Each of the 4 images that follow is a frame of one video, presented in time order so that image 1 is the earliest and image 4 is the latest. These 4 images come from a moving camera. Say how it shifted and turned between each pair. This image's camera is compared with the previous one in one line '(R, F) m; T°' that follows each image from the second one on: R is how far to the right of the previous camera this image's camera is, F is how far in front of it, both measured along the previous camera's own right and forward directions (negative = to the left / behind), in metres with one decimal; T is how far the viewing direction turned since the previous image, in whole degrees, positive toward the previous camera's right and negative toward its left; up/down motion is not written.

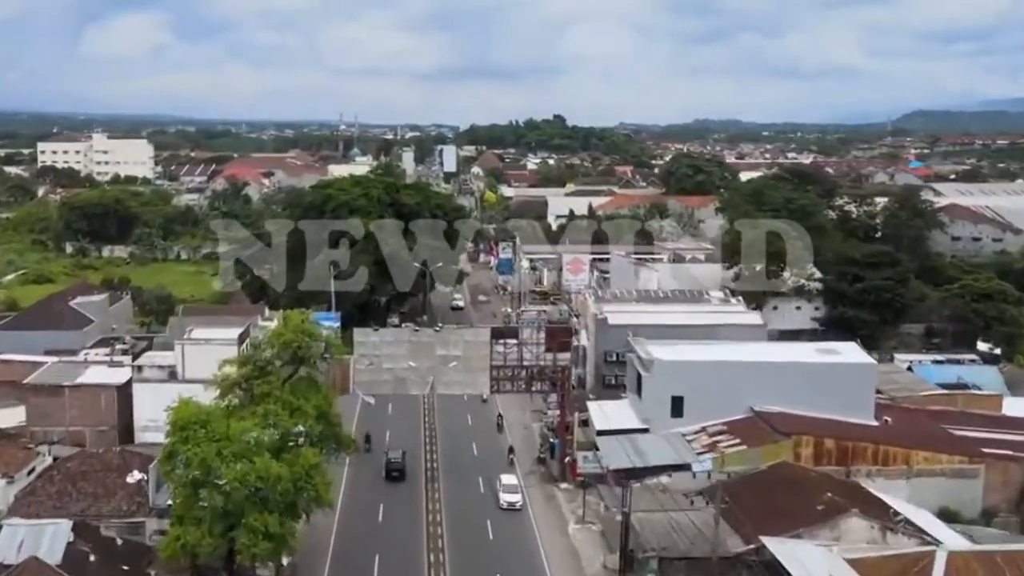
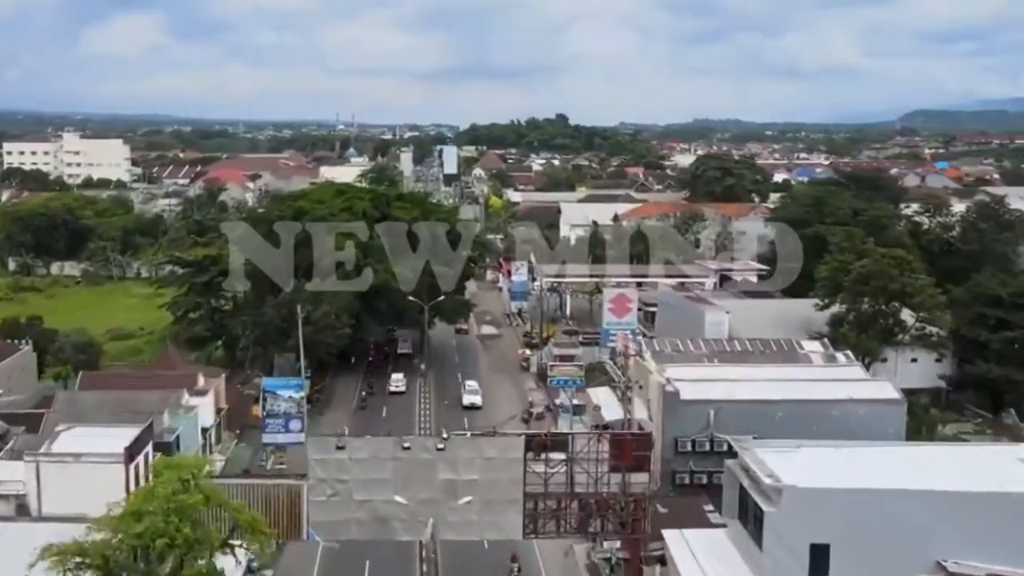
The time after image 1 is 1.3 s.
(-0.5, +9.2) m; 0°
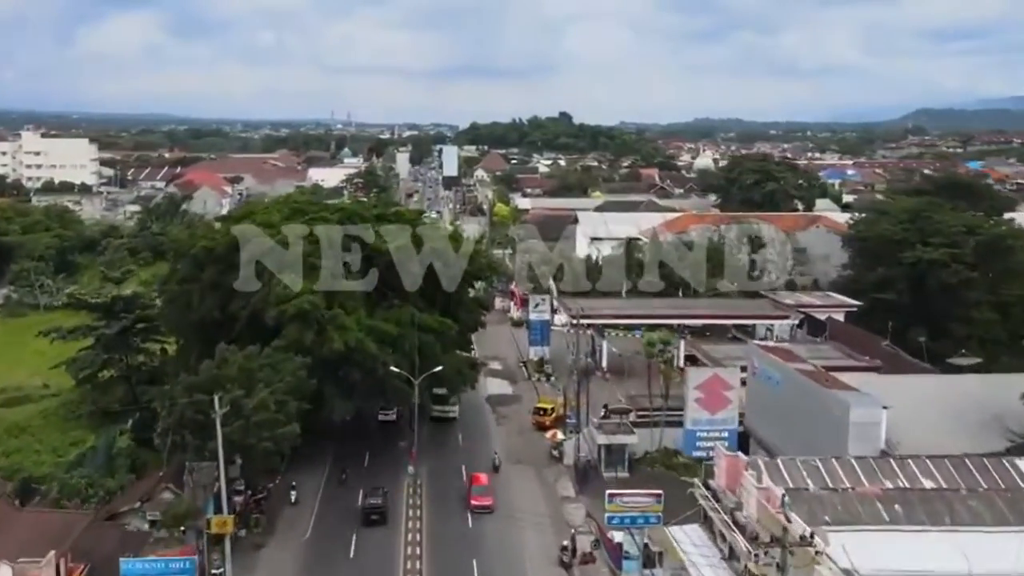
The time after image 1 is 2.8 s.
(-0.5, +10.3) m; 0°
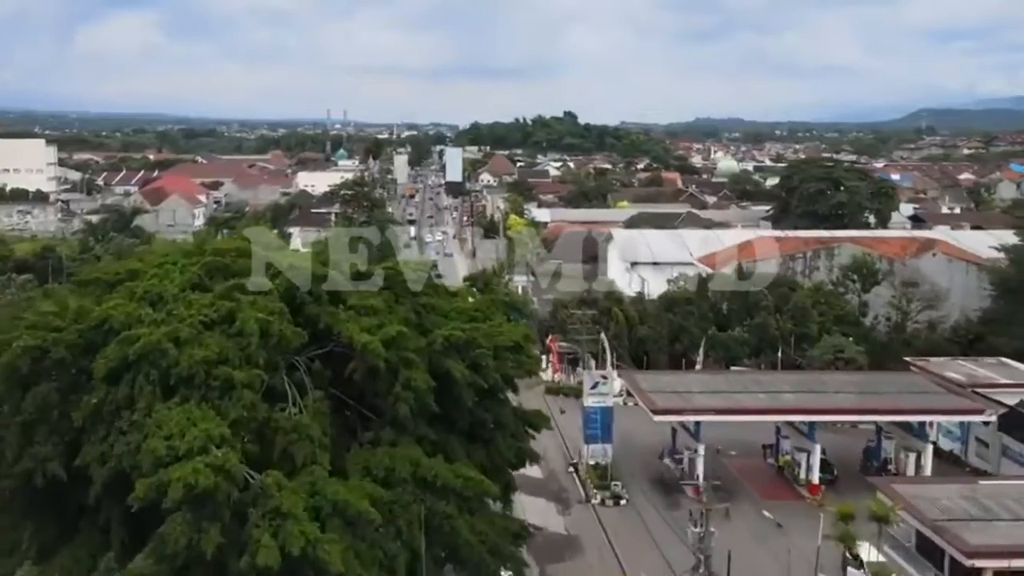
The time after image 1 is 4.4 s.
(-0.9, +11.4) m; 0°
